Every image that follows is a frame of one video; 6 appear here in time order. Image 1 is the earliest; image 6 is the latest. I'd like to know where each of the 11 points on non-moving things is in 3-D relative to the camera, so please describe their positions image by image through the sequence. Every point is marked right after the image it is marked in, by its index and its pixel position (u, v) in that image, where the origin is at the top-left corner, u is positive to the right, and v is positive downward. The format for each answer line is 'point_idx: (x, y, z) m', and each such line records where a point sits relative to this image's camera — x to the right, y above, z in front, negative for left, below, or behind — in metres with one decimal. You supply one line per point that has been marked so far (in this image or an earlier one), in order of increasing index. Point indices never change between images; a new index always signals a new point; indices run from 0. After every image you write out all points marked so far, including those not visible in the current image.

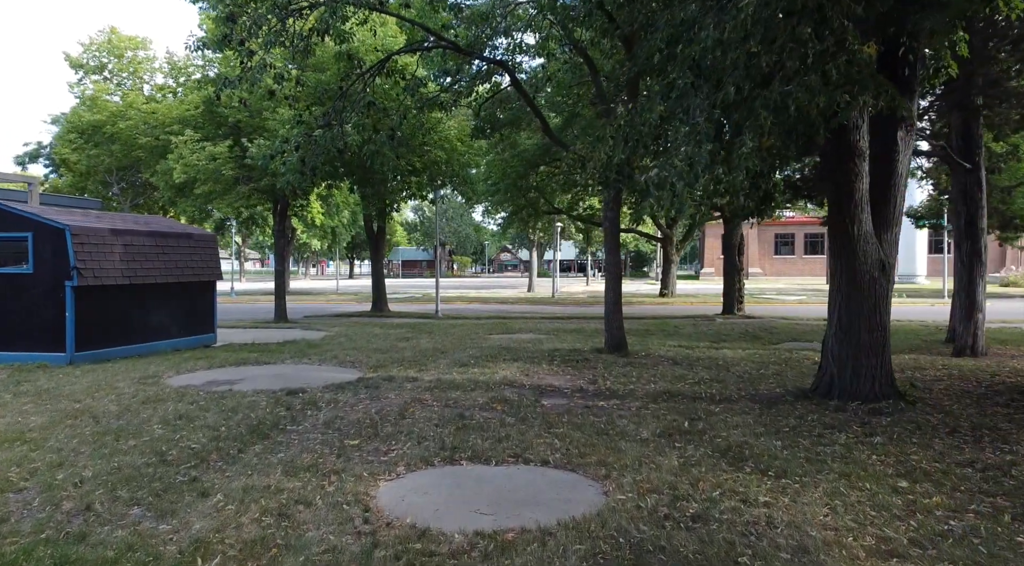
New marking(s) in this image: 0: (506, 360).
0: (-0.1, -1.2, +10.7) m
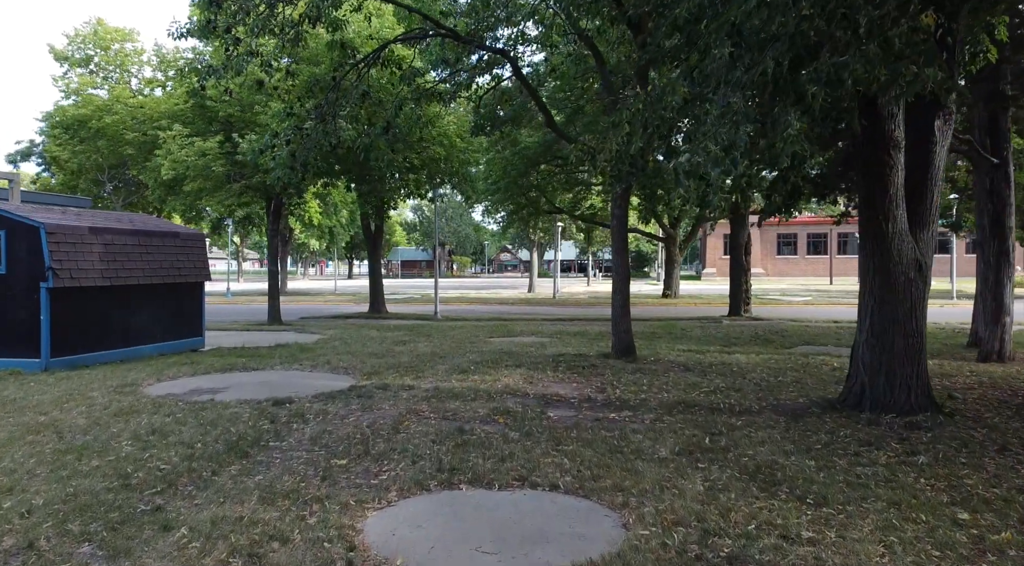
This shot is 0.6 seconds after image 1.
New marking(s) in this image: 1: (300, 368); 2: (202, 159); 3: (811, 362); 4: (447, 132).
0: (-0.1, -1.2, +10.1) m
1: (-3.1, -1.3, +10.4) m
2: (-6.4, +2.6, +14.7) m
3: (+4.6, -1.2, +11.0) m
4: (-1.6, +3.8, +17.7) m
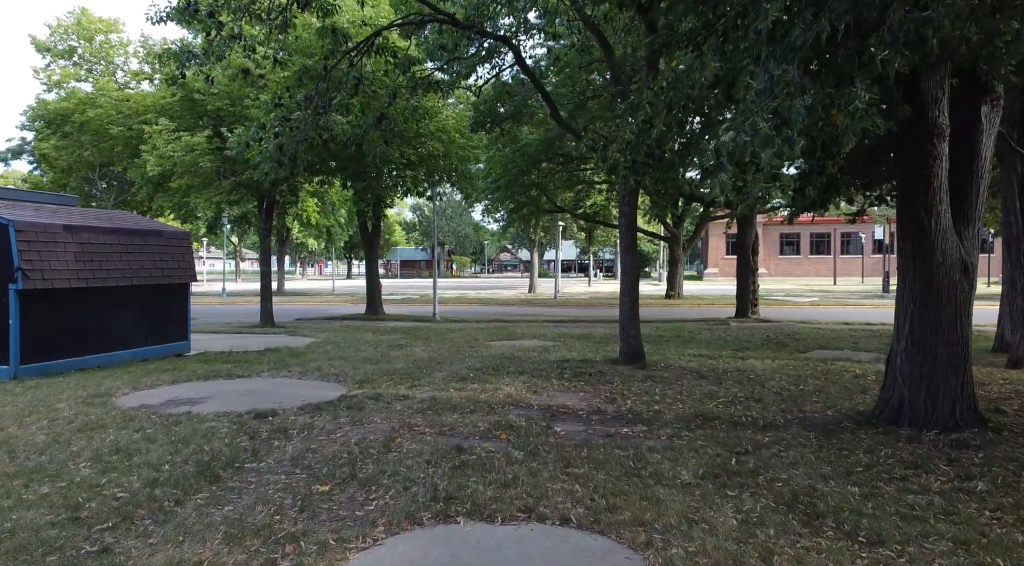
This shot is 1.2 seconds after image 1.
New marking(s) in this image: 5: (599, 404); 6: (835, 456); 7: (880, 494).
0: (0.0, -1.2, +9.5) m
1: (-3.1, -1.3, +9.8) m
2: (-6.4, +2.5, +14.1) m
3: (+4.6, -1.2, +10.4) m
4: (-1.6, +3.7, +17.1) m
5: (+0.9, -1.3, +7.7) m
6: (+2.5, -1.3, +5.6) m
7: (+2.4, -1.4, +4.7) m
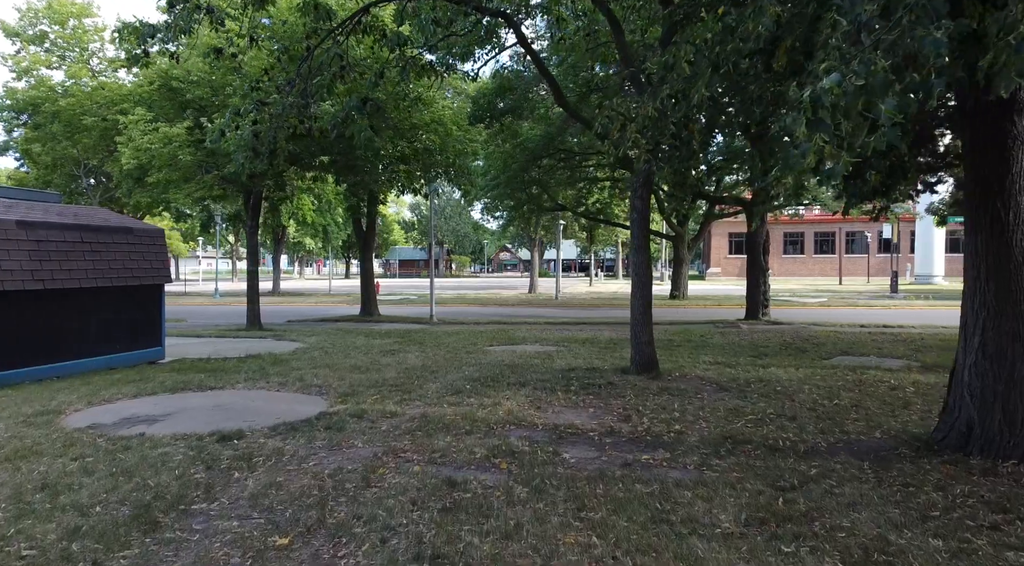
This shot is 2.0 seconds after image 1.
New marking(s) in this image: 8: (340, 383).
0: (0.0, -1.2, +8.6) m
1: (-3.1, -1.3, +8.9) m
2: (-6.4, +2.5, +13.2) m
3: (+4.6, -1.3, +9.4) m
4: (-1.6, +3.7, +16.2) m
5: (+0.9, -1.3, +6.7) m
6: (+2.5, -1.4, +4.6) m
7: (+2.4, -1.4, +3.8) m
8: (-2.2, -1.3, +9.1) m
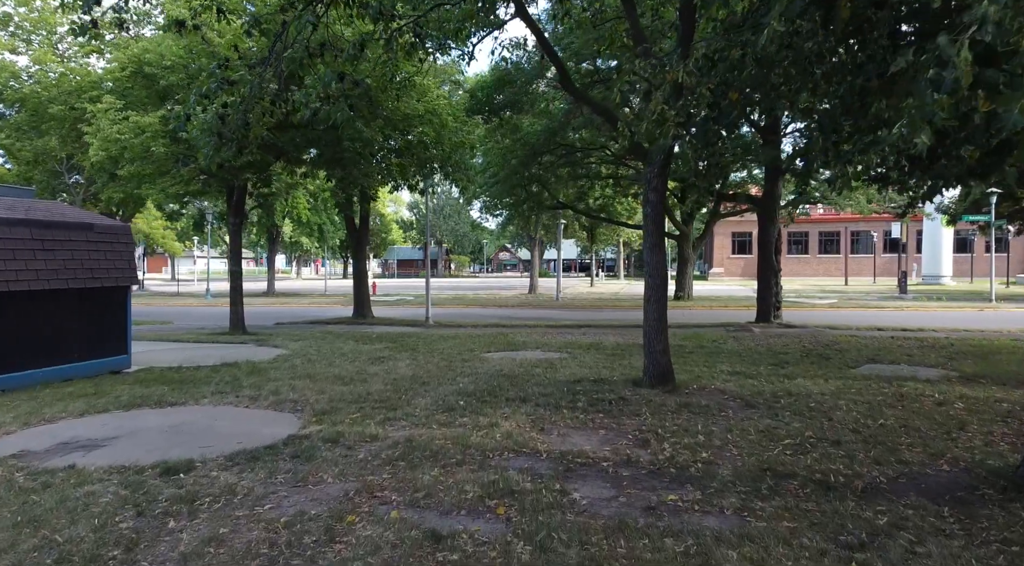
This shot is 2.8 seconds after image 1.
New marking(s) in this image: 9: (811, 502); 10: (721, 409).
0: (0.0, -1.3, +7.6) m
1: (-3.1, -1.3, +7.9) m
2: (-6.4, +2.5, +12.2) m
3: (+4.6, -1.3, +8.5) m
4: (-1.6, +3.7, +15.2) m
5: (+0.9, -1.4, +5.8) m
6: (+2.5, -1.4, +3.7) m
7: (+2.4, -1.4, +2.8) m
8: (-2.2, -1.3, +8.1) m
9: (+1.9, -1.4, +4.6) m
10: (+2.2, -1.3, +7.4) m
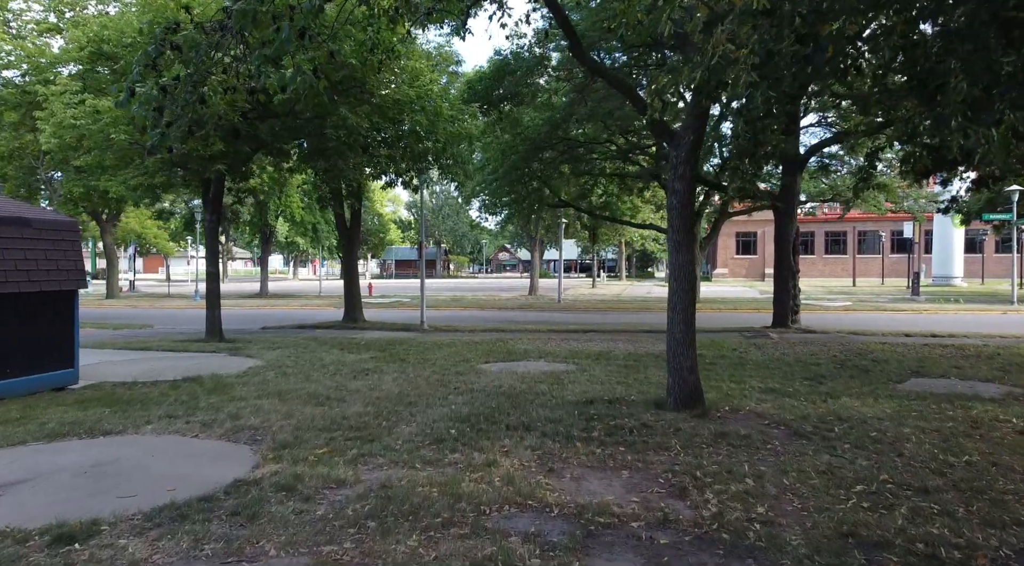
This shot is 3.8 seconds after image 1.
0: (0.0, -1.3, +6.4) m
1: (-3.1, -1.4, +6.7) m
2: (-6.4, +2.5, +11.0) m
3: (+4.6, -1.3, +7.2) m
4: (-1.6, +3.6, +14.0) m
5: (+1.0, -1.4, +4.5) m
6: (+2.5, -1.4, +2.4) m
7: (+2.4, -1.5, +1.5) m
8: (-2.2, -1.3, +6.9) m
9: (+1.9, -1.4, +3.3) m
10: (+2.2, -1.3, +6.2) m
